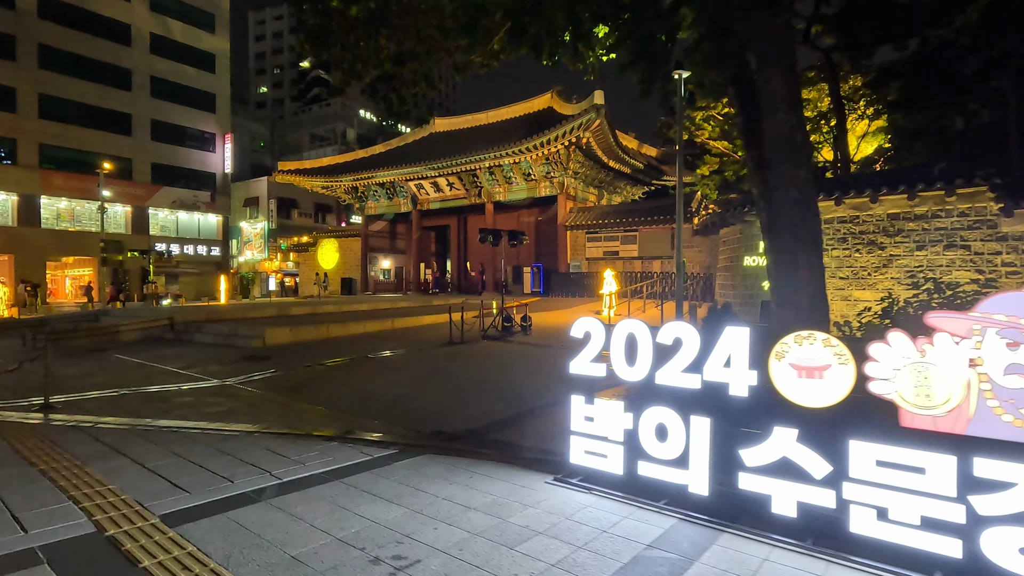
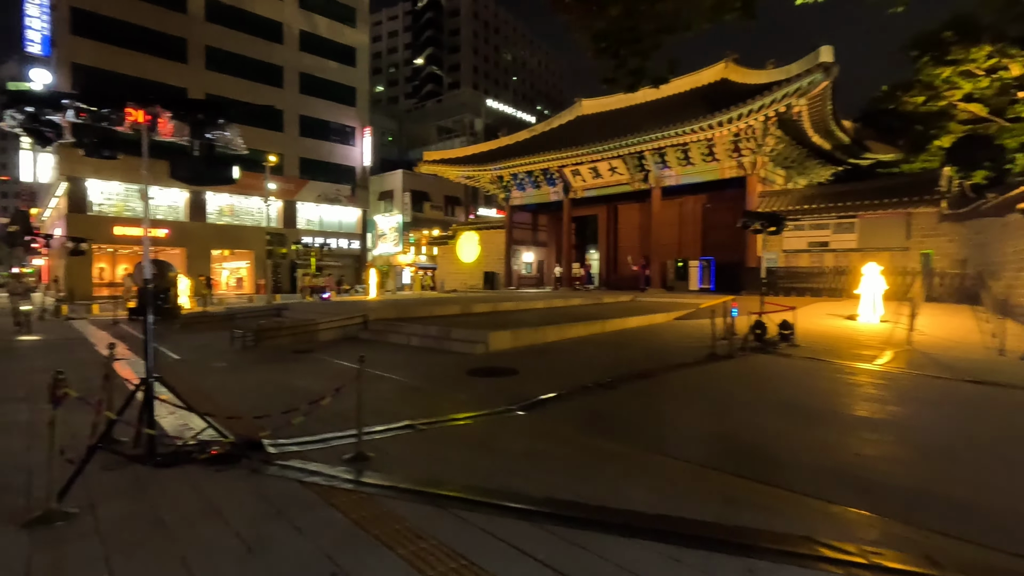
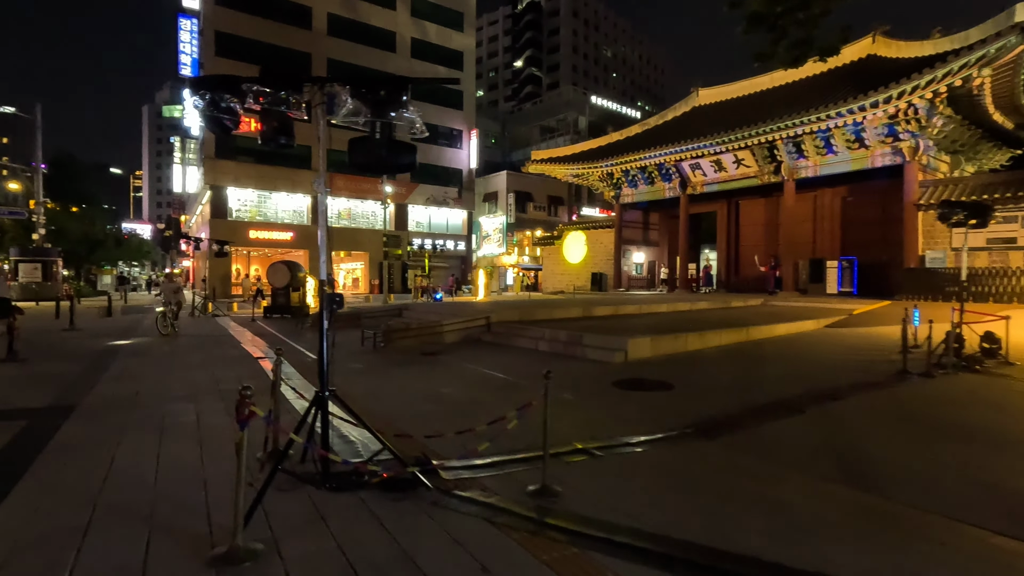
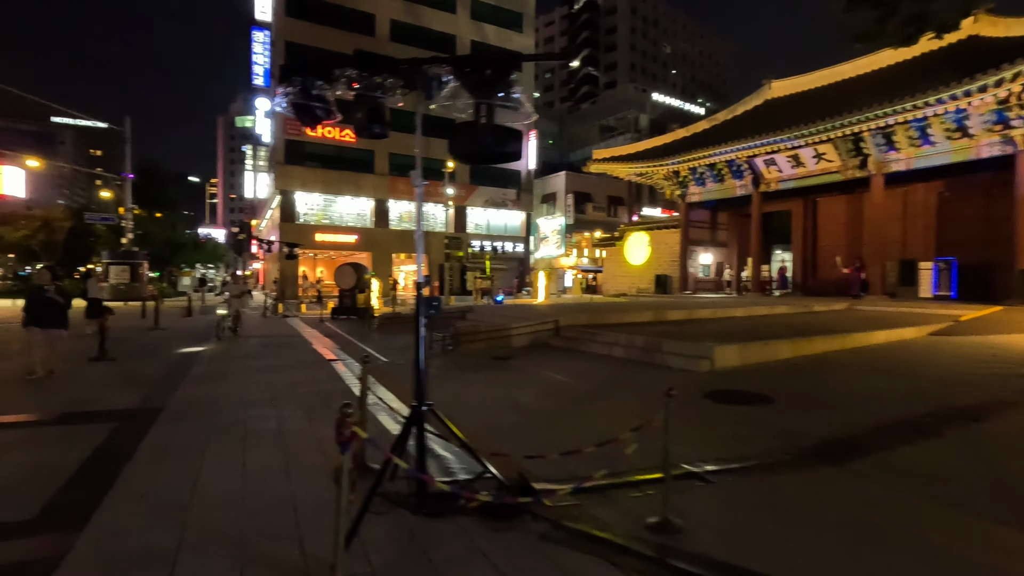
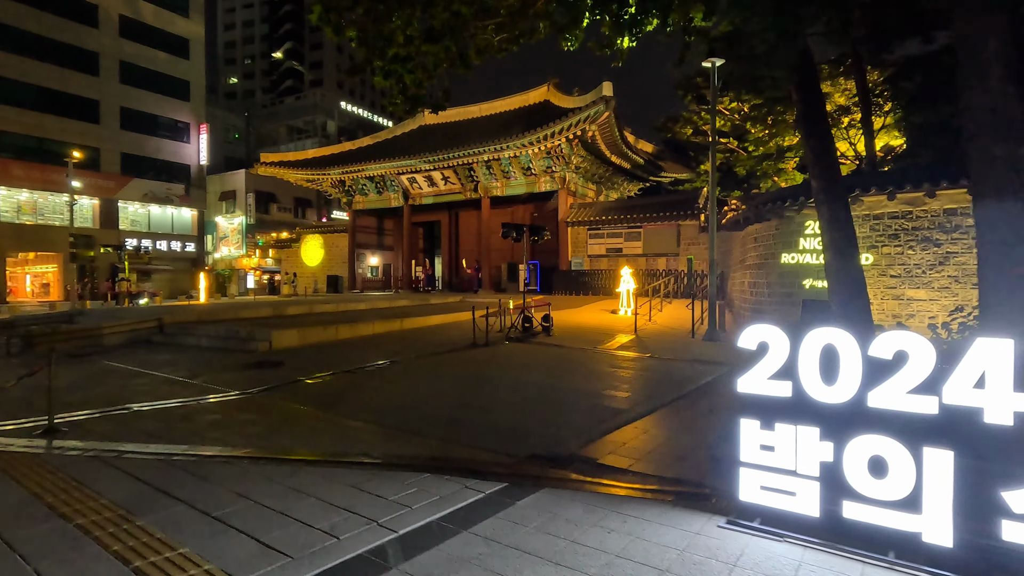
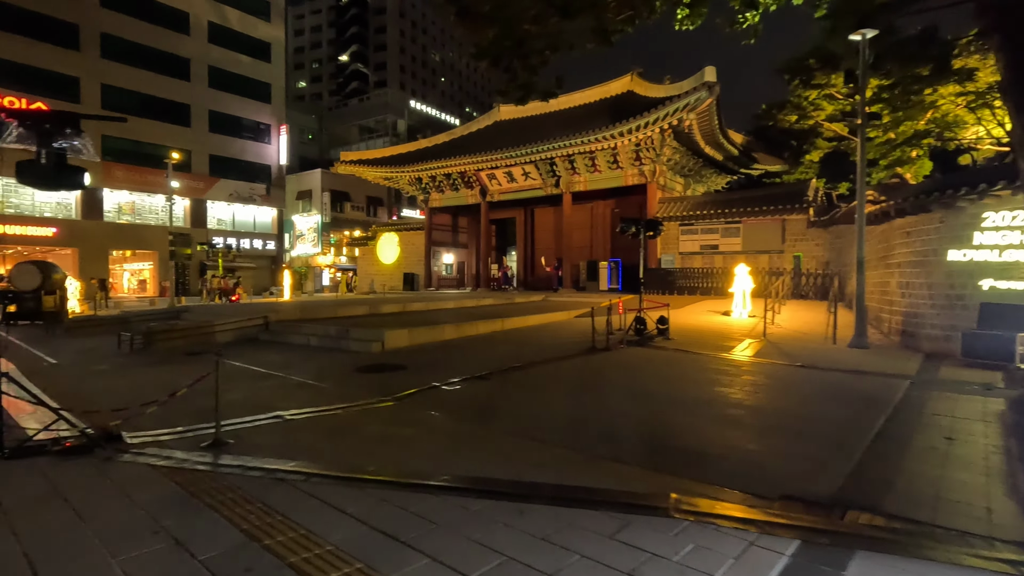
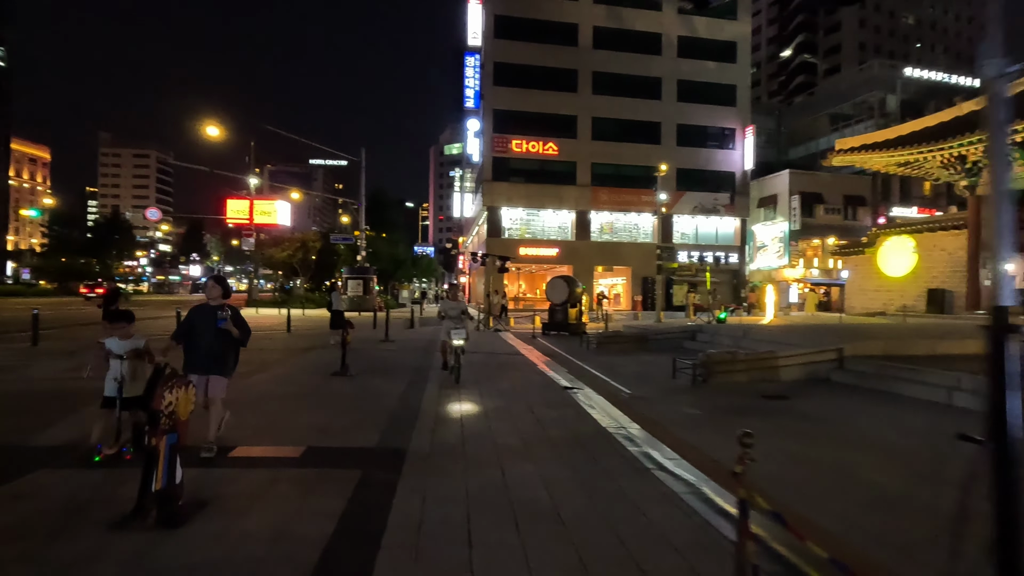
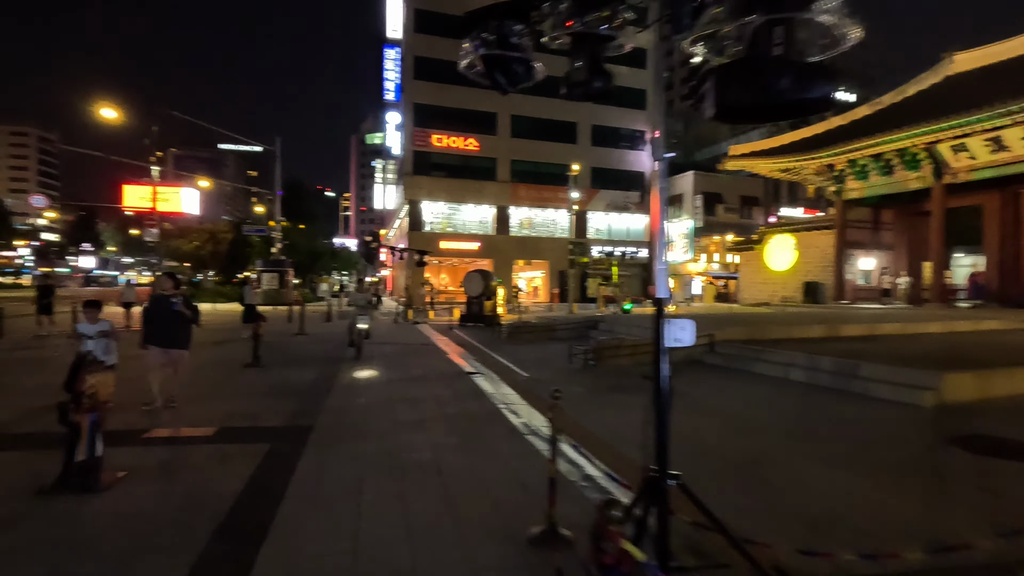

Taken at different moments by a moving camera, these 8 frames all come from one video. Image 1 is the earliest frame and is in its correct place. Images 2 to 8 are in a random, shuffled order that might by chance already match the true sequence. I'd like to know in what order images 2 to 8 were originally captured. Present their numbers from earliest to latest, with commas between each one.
5, 6, 2, 3, 4, 8, 7
